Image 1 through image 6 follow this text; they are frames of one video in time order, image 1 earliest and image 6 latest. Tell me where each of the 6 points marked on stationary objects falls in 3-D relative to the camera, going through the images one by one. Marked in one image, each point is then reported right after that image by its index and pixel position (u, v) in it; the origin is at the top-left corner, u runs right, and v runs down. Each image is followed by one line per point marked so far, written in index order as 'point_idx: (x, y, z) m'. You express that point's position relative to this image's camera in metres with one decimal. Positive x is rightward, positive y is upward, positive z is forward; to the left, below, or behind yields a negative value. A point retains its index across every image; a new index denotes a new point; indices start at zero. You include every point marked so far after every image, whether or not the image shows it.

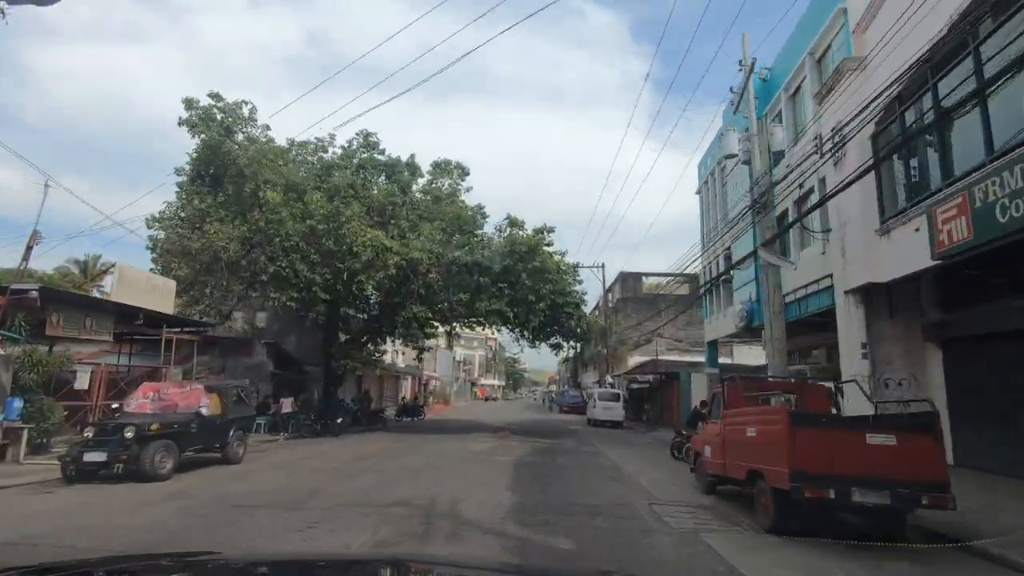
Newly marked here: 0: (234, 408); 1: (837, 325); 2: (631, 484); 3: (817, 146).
0: (-7.2, -3.1, +13.9) m
1: (+9.0, -1.0, +14.9) m
2: (+2.7, -4.6, +12.8) m
3: (+9.1, +4.2, +16.1) m
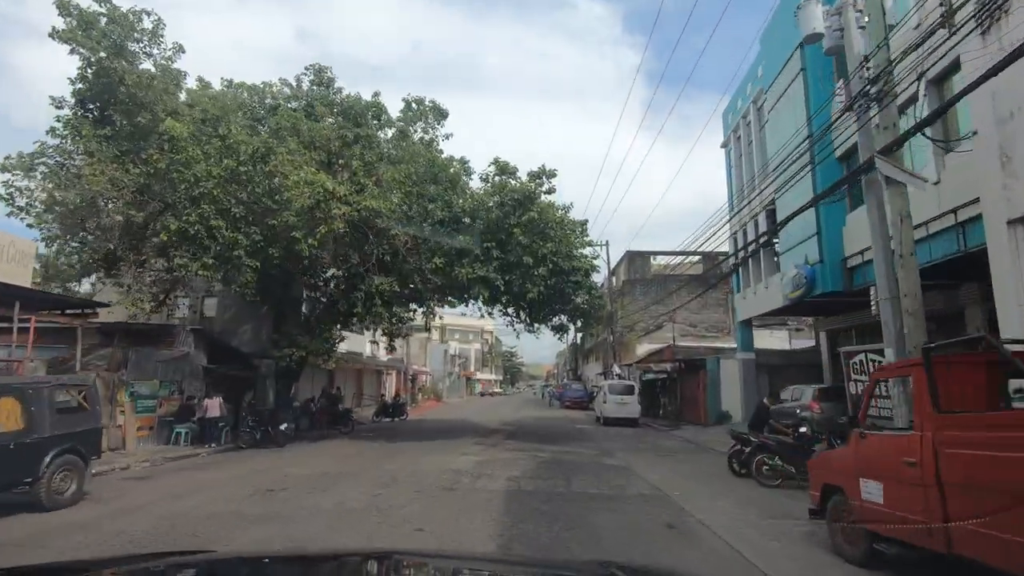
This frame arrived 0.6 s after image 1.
0: (-7.4, -2.2, +8.8) m
1: (+8.8, +0.3, +9.9) m
2: (+2.6, -3.5, +7.7) m
3: (+8.8, +5.5, +11.0) m
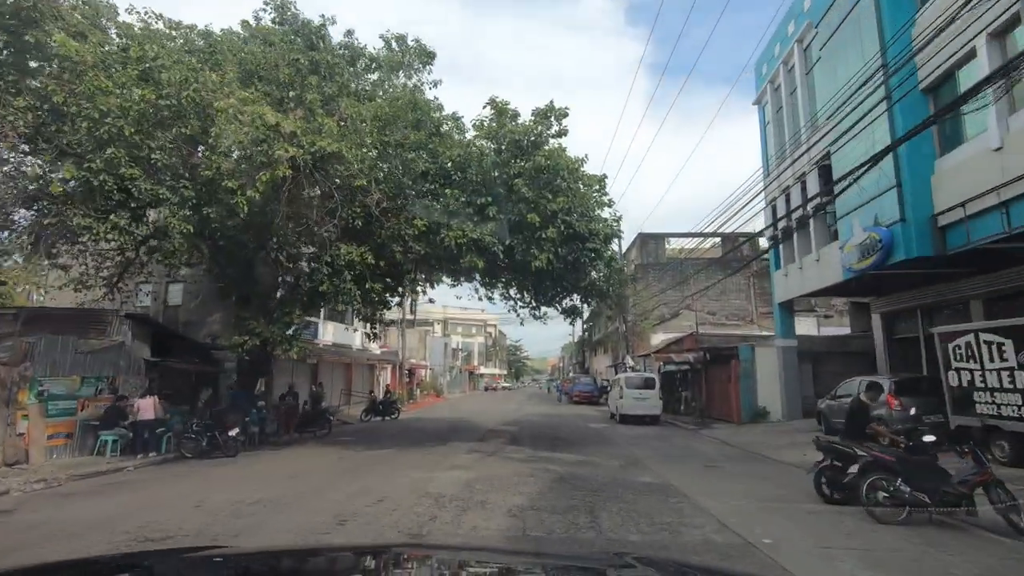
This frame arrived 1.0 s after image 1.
0: (-7.4, -1.5, +5.4) m
1: (+8.8, +1.0, +6.4) m
2: (+2.6, -2.8, +4.3) m
3: (+8.7, +6.3, +7.4) m
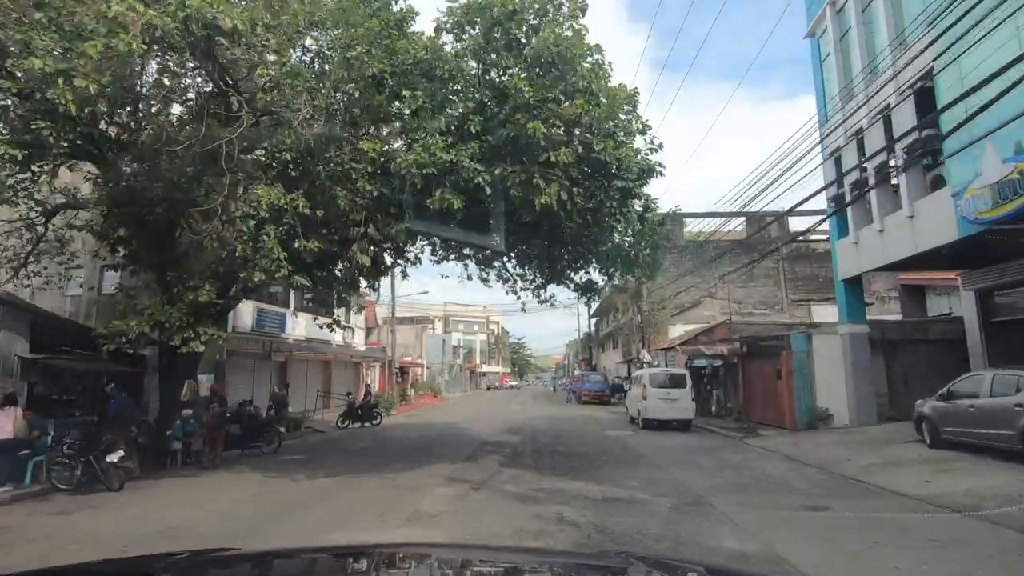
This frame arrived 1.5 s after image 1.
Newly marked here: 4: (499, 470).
0: (-7.5, -0.9, +1.1) m
1: (+8.6, +1.9, +2.0) m
2: (+2.5, -2.0, 0.0) m
3: (+8.5, +7.1, +3.0) m
4: (-0.3, -3.9, +11.5) m
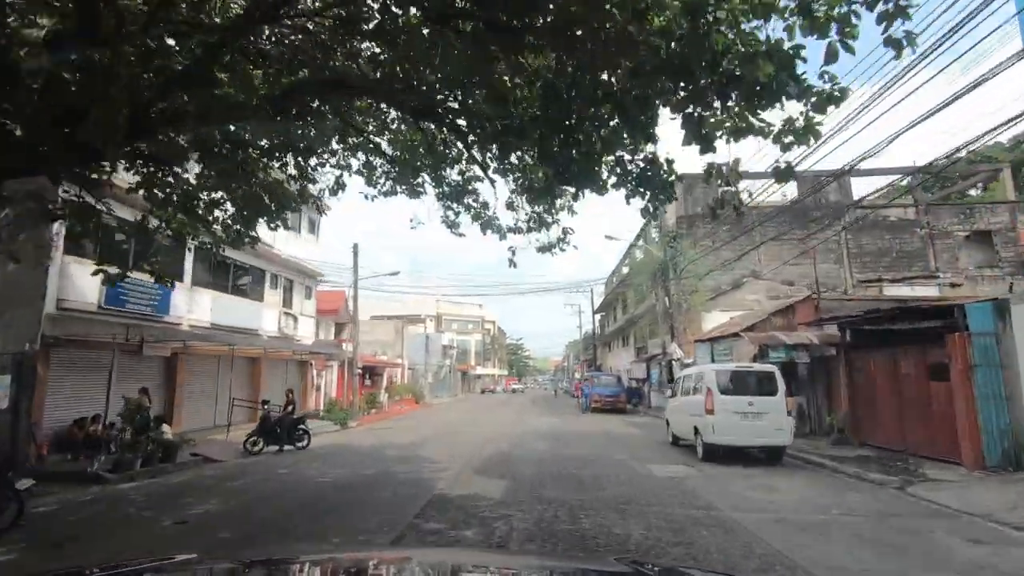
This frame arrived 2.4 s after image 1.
0: (-7.9, +0.4, -6.7) m
1: (+8.3, +3.2, -5.7) m
2: (+2.2, -0.7, -7.8) m
3: (+8.2, +8.5, -4.7) m
4: (-0.6, -2.6, +3.7) m
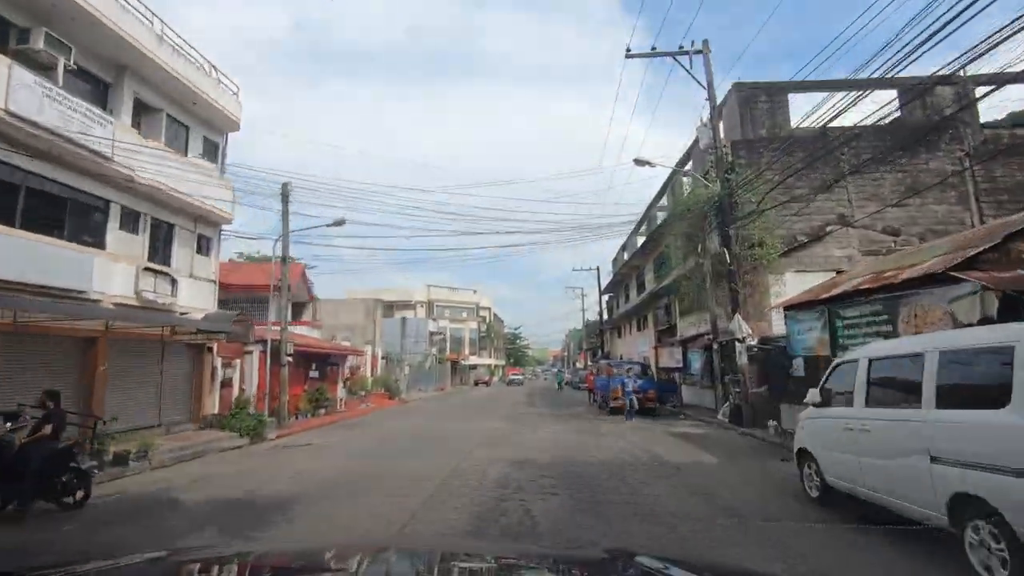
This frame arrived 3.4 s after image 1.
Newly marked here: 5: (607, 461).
0: (-8.2, +1.6, -15.3) m
1: (+7.9, +4.5, -14.3) m
2: (+1.8, +0.5, -16.3) m
3: (+7.8, +9.8, -13.4) m
4: (-1.0, -1.2, -4.8) m
5: (+2.0, -3.8, +12.1) m
